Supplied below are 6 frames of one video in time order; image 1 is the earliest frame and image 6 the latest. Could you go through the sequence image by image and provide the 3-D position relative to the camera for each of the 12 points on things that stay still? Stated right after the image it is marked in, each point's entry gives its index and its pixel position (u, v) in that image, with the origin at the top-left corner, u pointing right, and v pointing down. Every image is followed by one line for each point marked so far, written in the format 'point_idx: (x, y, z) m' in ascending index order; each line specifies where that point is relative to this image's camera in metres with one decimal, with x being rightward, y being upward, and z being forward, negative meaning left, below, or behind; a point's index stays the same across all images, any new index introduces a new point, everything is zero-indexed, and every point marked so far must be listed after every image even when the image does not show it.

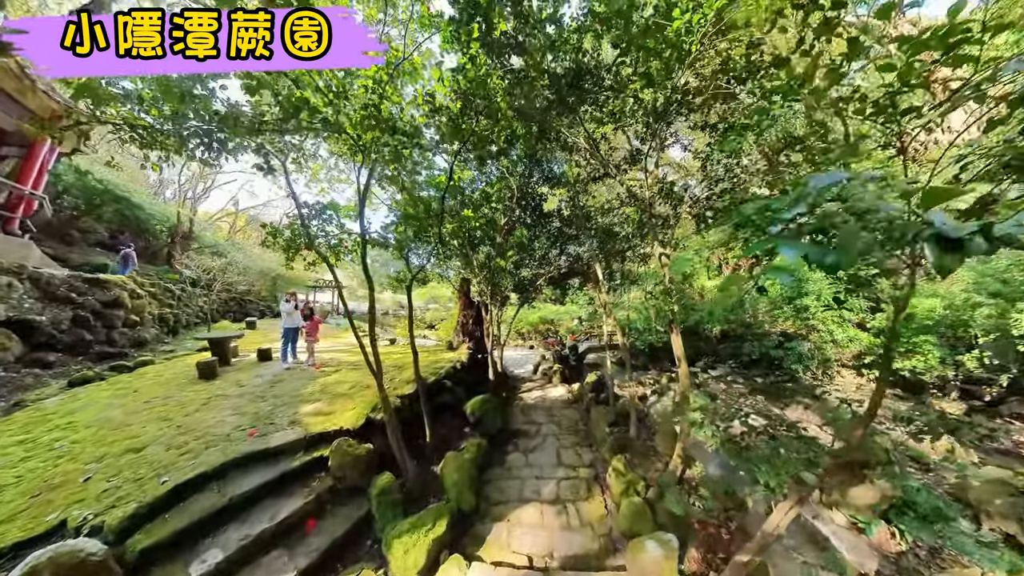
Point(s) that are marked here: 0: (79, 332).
0: (-12.2, -1.0, +7.7) m
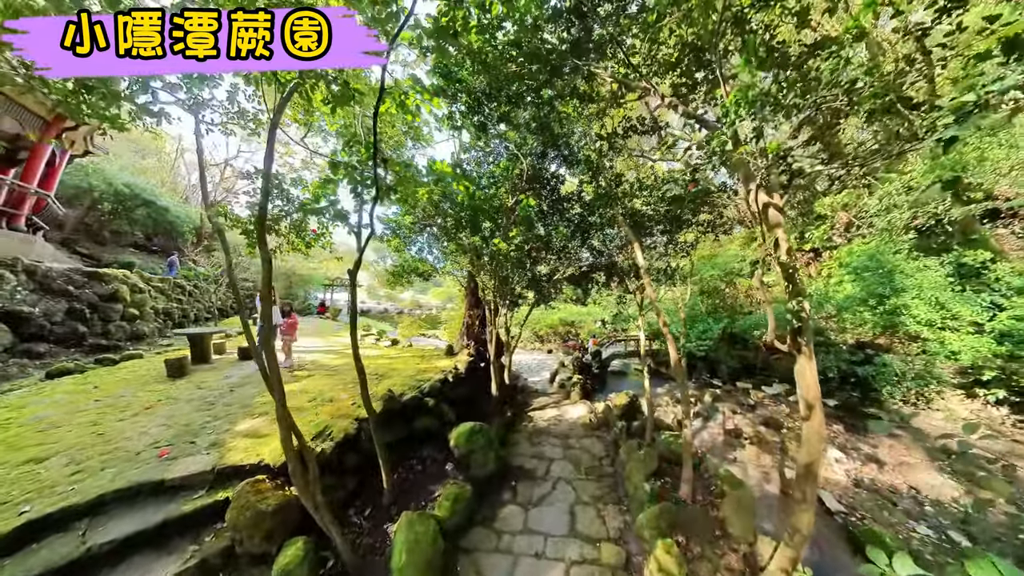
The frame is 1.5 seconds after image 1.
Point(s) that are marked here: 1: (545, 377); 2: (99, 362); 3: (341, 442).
0: (-11.9, -0.8, +7.5) m
1: (+1.1, -3.1, +9.3) m
2: (-10.4, -1.8, +6.9) m
3: (-2.0, -1.8, +3.2) m
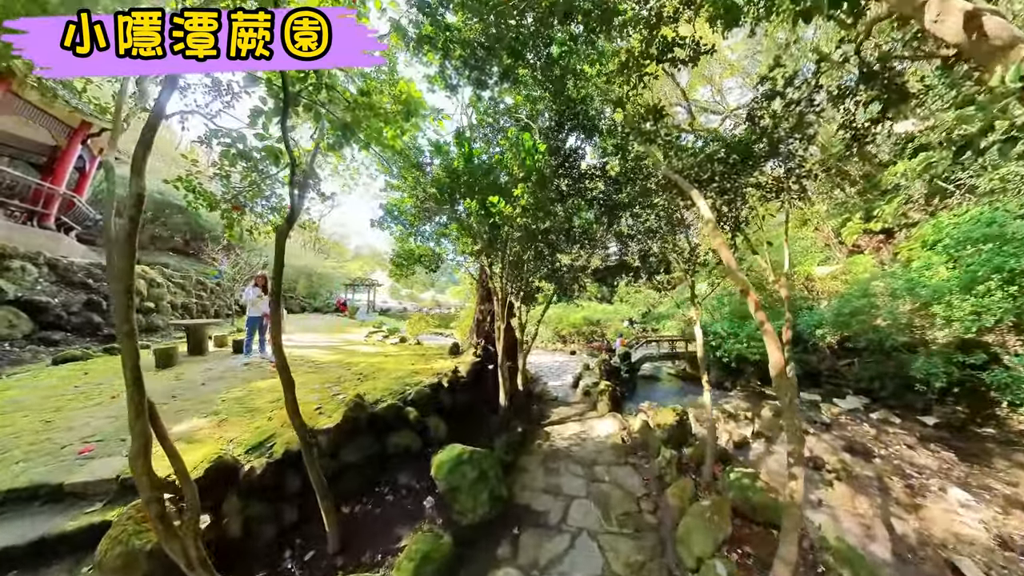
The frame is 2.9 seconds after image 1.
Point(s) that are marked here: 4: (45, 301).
0: (-11.5, -0.7, +7.5) m
1: (+1.6, -2.8, +8.3) m
2: (-10.0, -1.6, +6.9) m
3: (-2.0, -1.6, +2.4) m
4: (-11.5, -0.4, +6.8) m
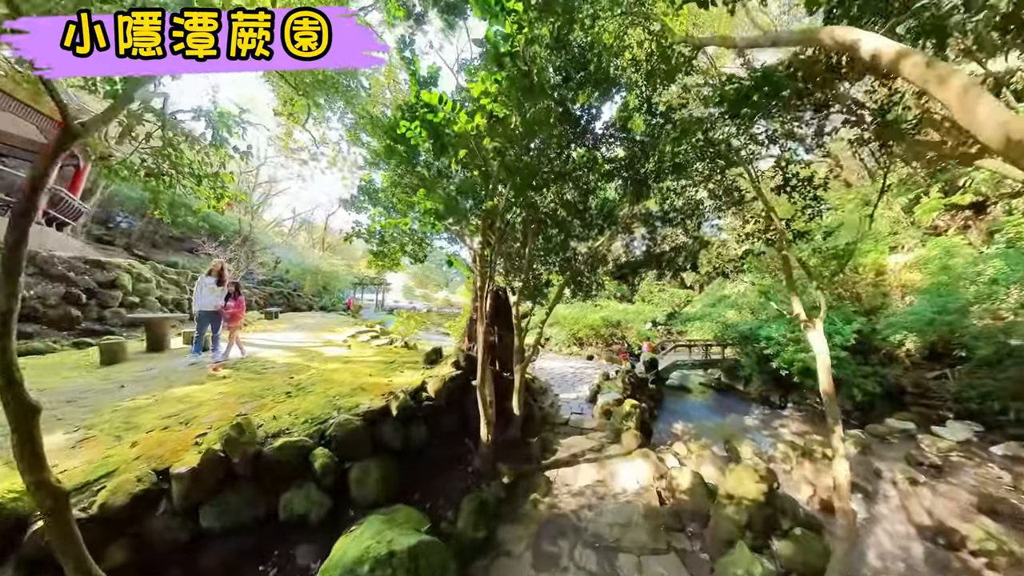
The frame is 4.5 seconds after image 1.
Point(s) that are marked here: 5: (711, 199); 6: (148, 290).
0: (-11.5, -0.5, +7.1) m
1: (+1.7, -2.7, +7.0) m
2: (-10.0, -1.5, +6.3) m
3: (-2.2, -1.4, +1.4) m
4: (-11.4, -0.2, +6.4) m
5: (+3.6, +1.6, +5.1) m
6: (-11.4, -0.1, +8.6) m
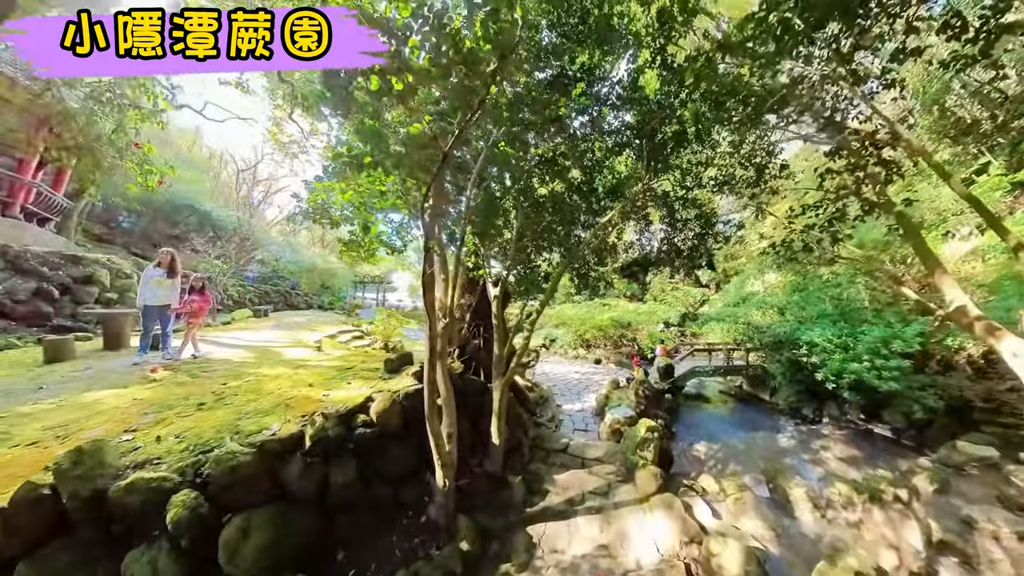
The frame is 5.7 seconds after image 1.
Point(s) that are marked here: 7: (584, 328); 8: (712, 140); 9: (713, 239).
0: (-11.5, -0.4, +6.7) m
1: (+1.6, -2.6, +6.2) m
2: (-10.1, -1.4, +5.9) m
3: (-2.5, -1.3, +0.7) m
4: (-11.6, -0.1, +5.9) m
5: (+3.4, +1.7, +4.2) m
6: (-11.4, 0.0, +8.2) m
7: (+2.8, -1.6, +10.8) m
8: (+2.8, +2.1, +3.9) m
9: (+3.3, +0.8, +4.5) m
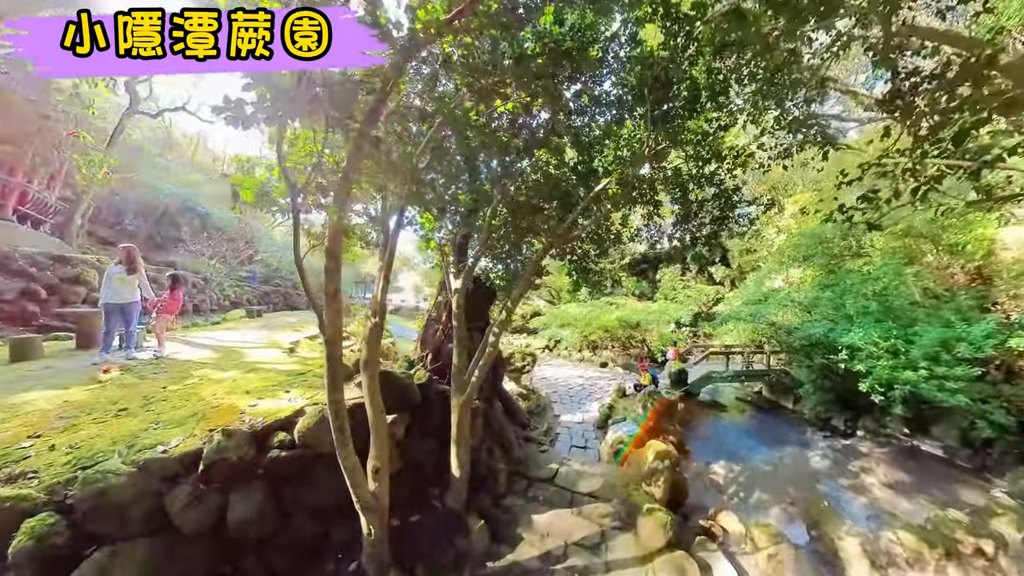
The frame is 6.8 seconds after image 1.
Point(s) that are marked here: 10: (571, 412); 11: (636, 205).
0: (-11.7, -0.4, +6.5) m
1: (+1.5, -2.6, +5.6) m
2: (-10.2, -1.4, +5.7) m
3: (-2.8, -1.3, +0.3) m
4: (-11.7, -0.1, +5.8) m
5: (+3.2, +1.8, +3.6) m
6: (-11.5, 0.0, +8.1) m
7: (+2.8, -1.5, +10.2) m
8: (+2.6, +2.1, +3.3) m
9: (+3.1, +0.9, +3.8) m
10: (+1.4, -2.6, +6.1) m
11: (+1.6, +1.2, +3.8) m
